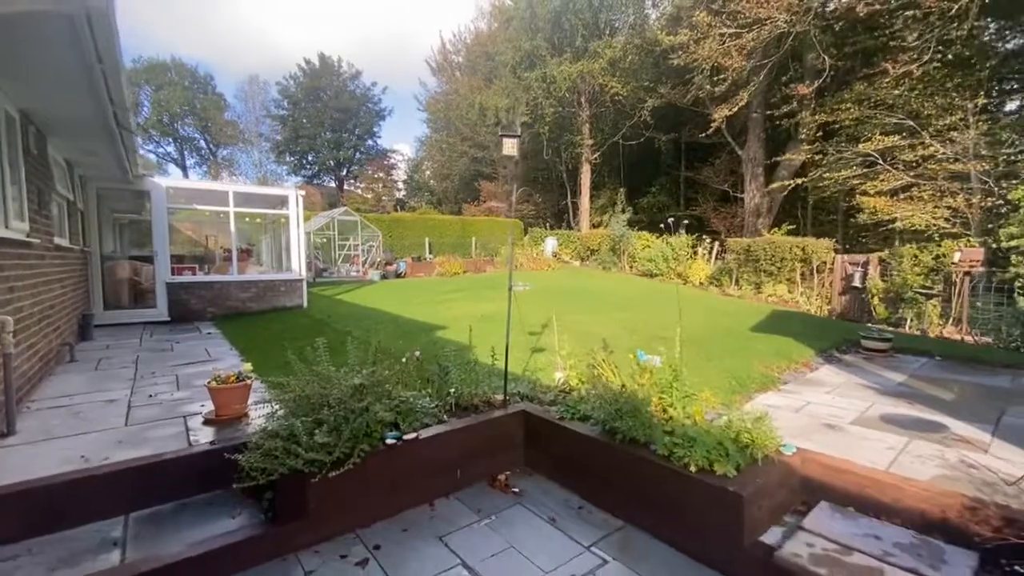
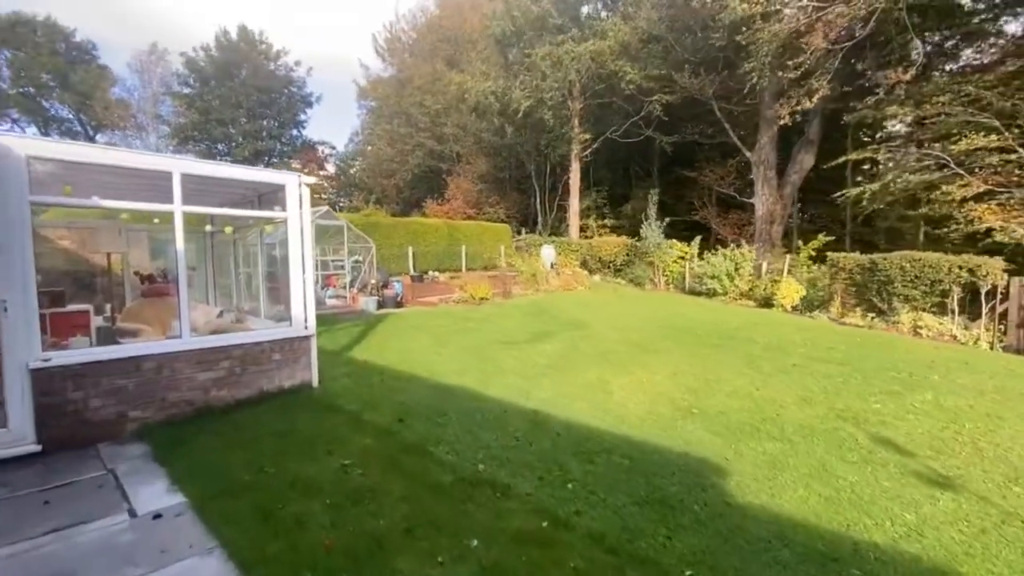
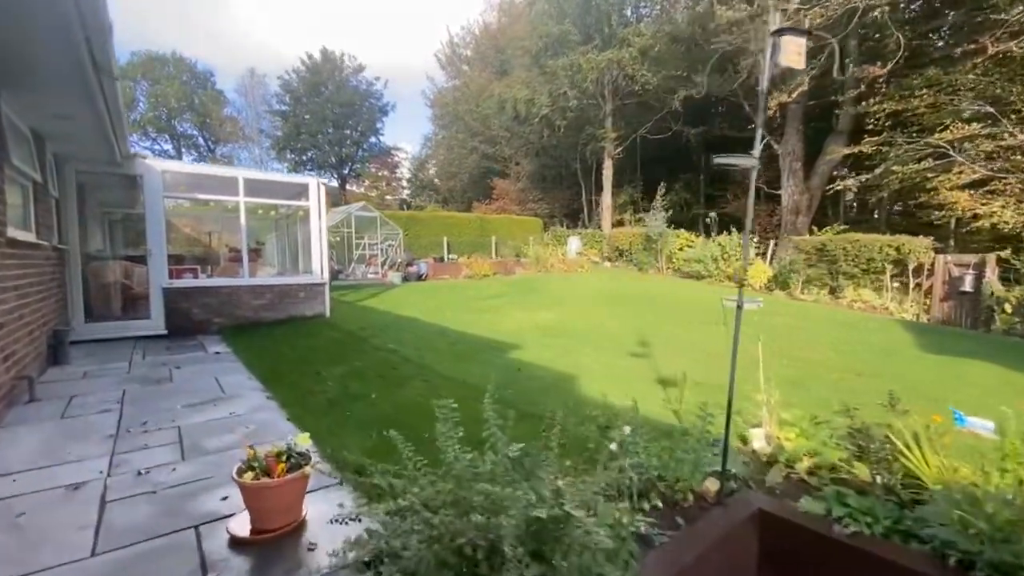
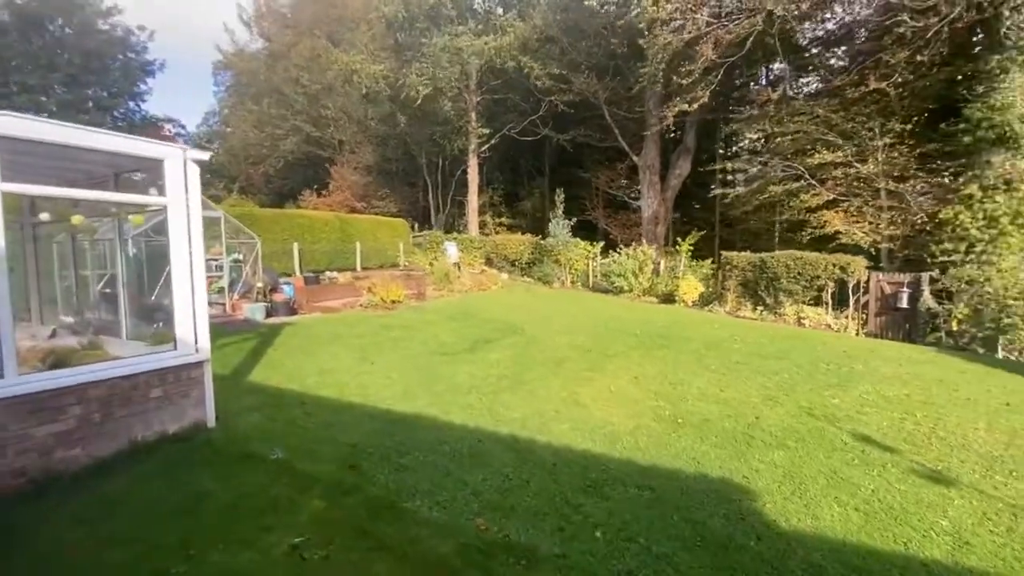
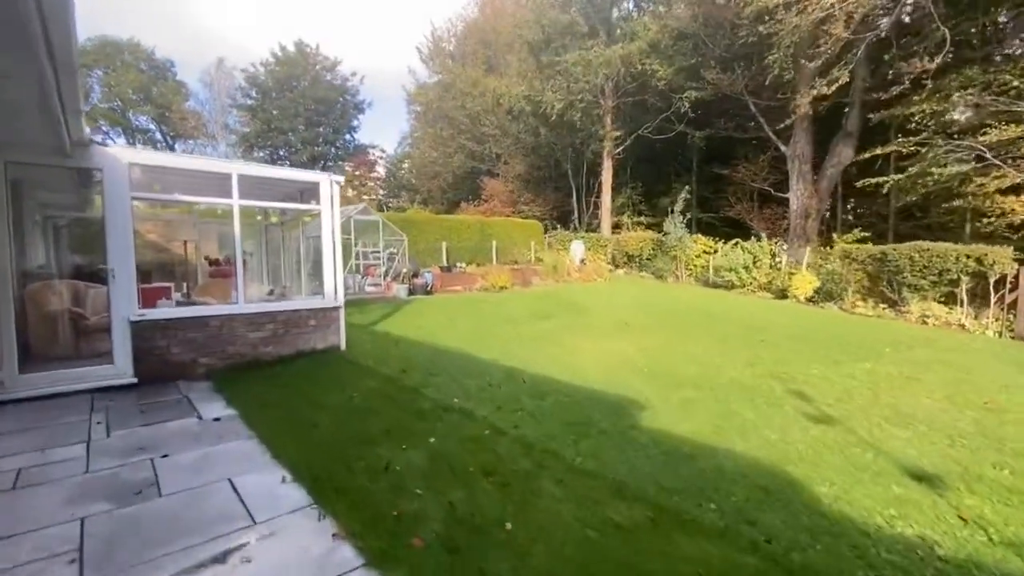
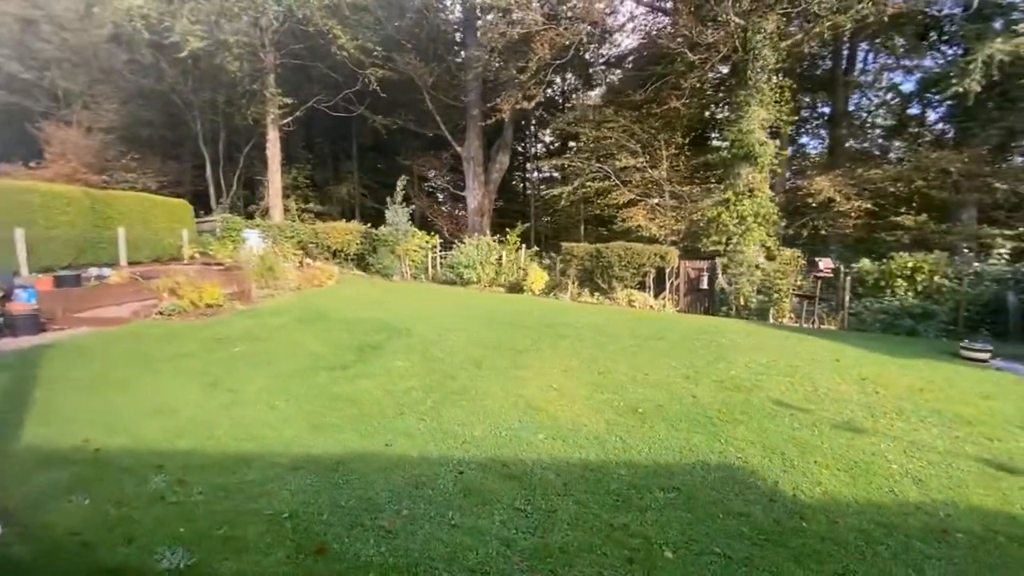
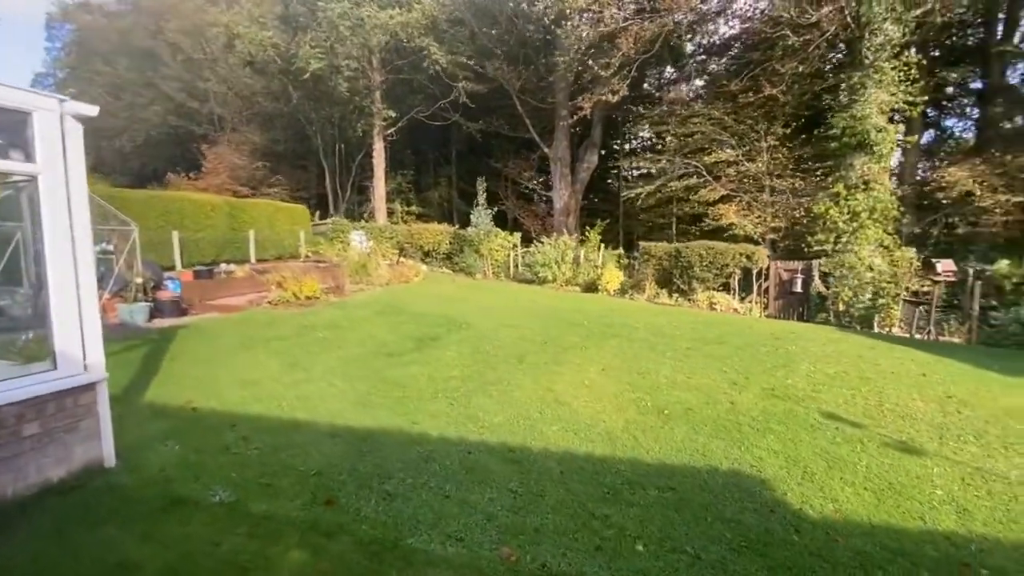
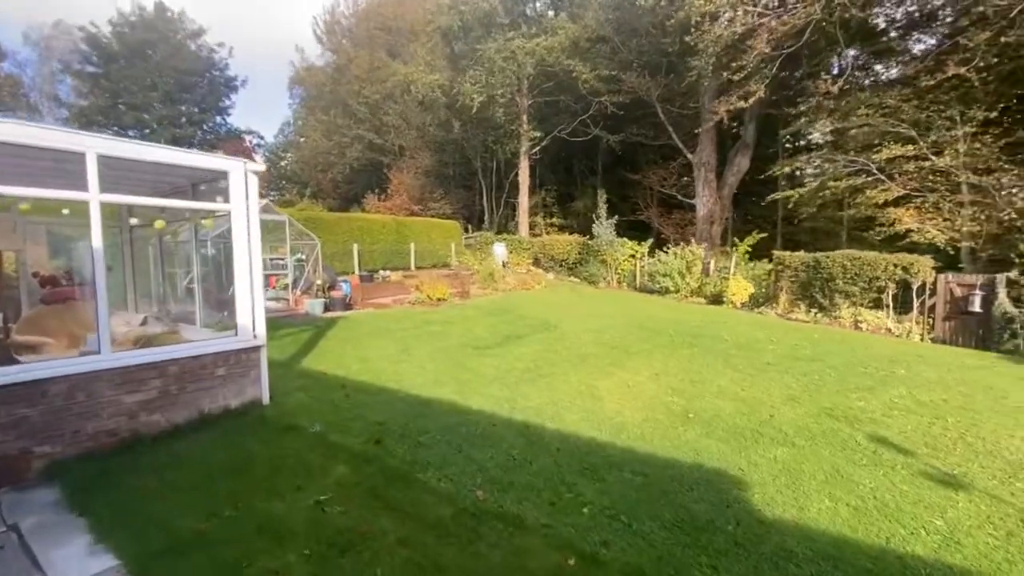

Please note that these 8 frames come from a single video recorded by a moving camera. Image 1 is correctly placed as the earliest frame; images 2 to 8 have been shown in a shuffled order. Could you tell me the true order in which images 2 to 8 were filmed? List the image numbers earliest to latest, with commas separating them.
3, 5, 2, 8, 4, 7, 6
